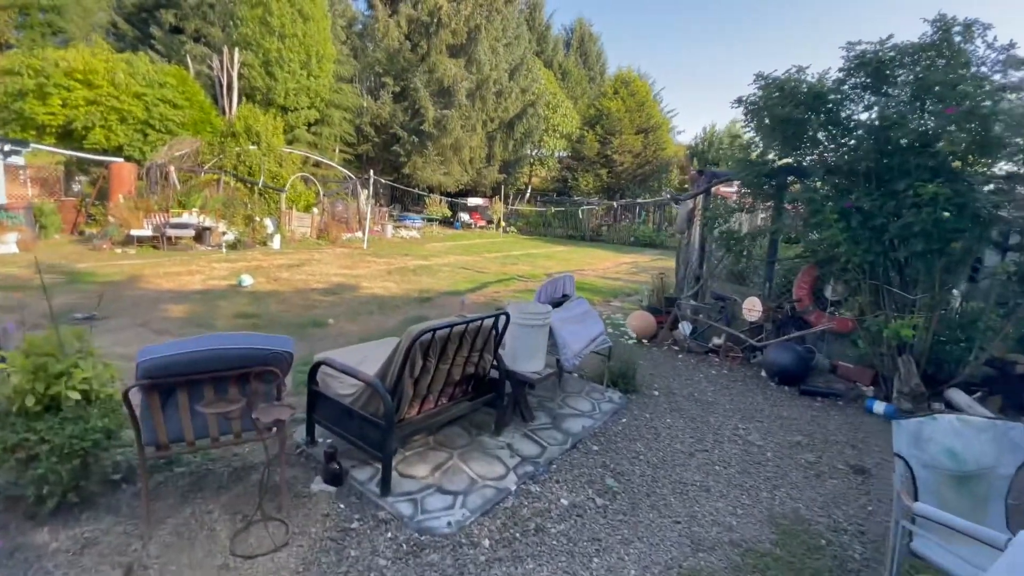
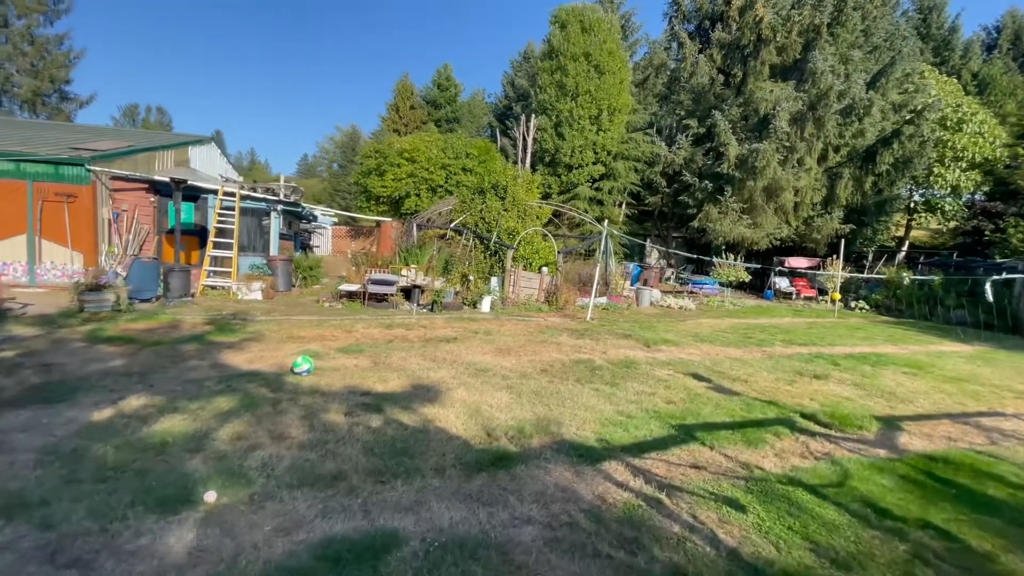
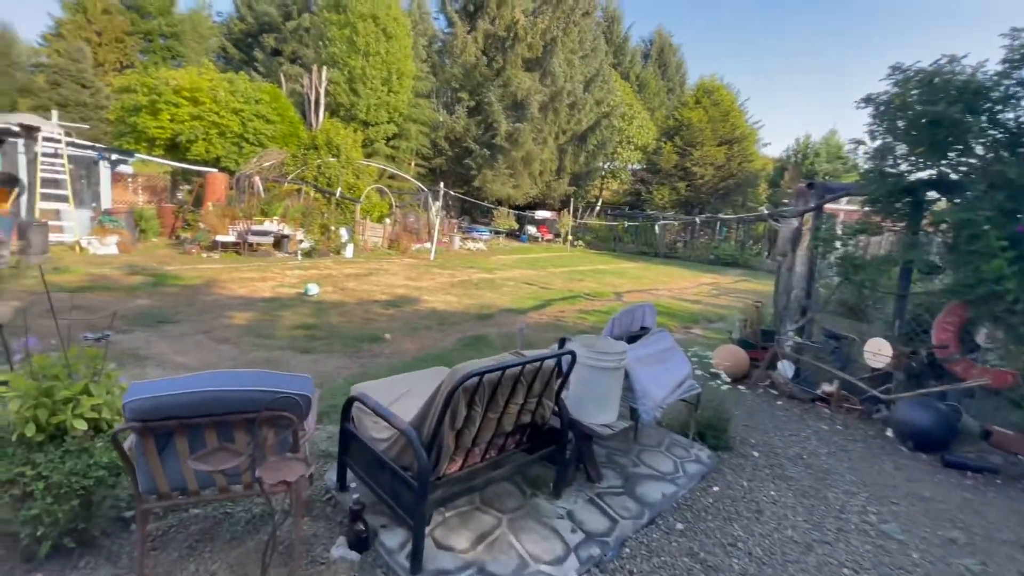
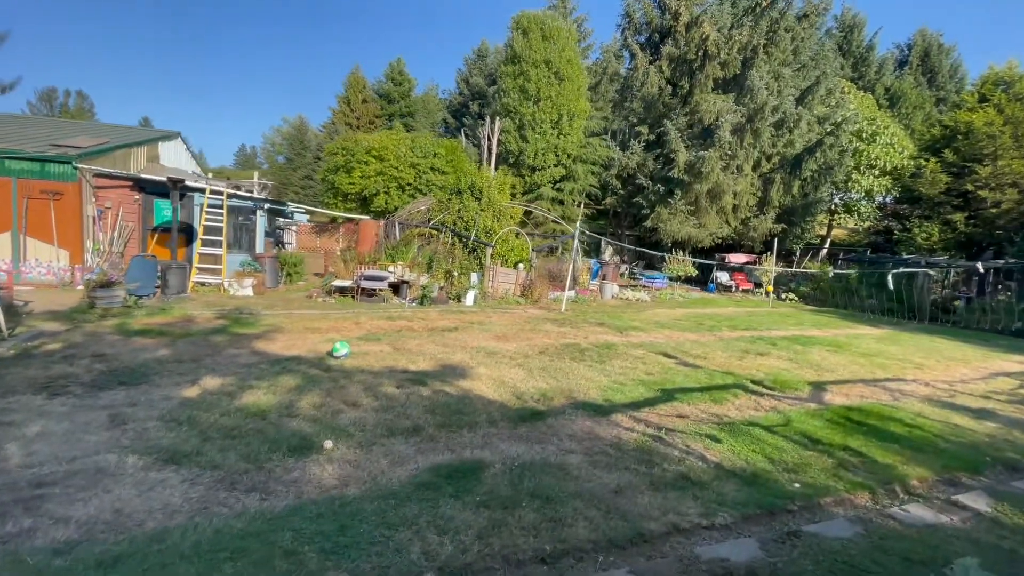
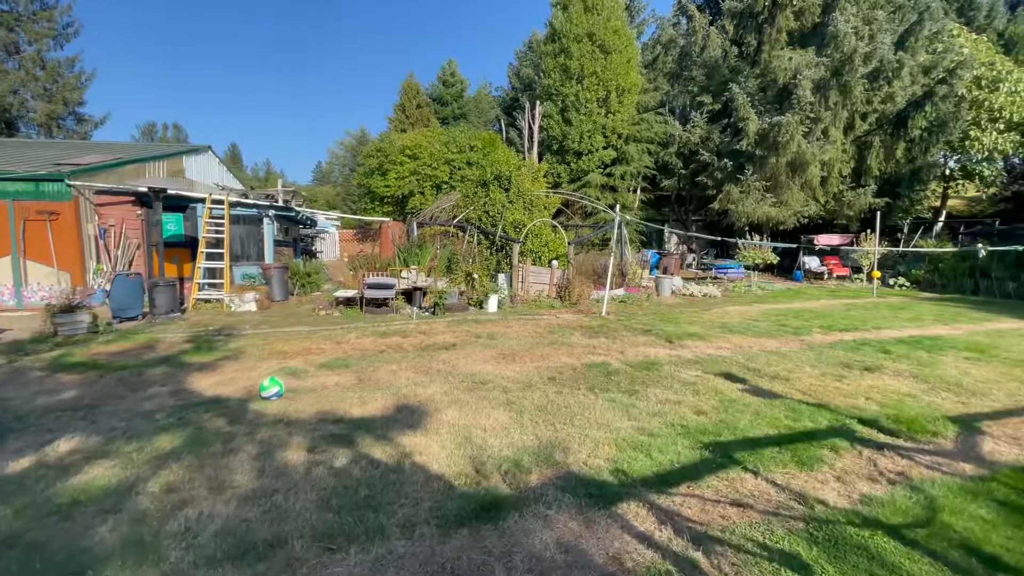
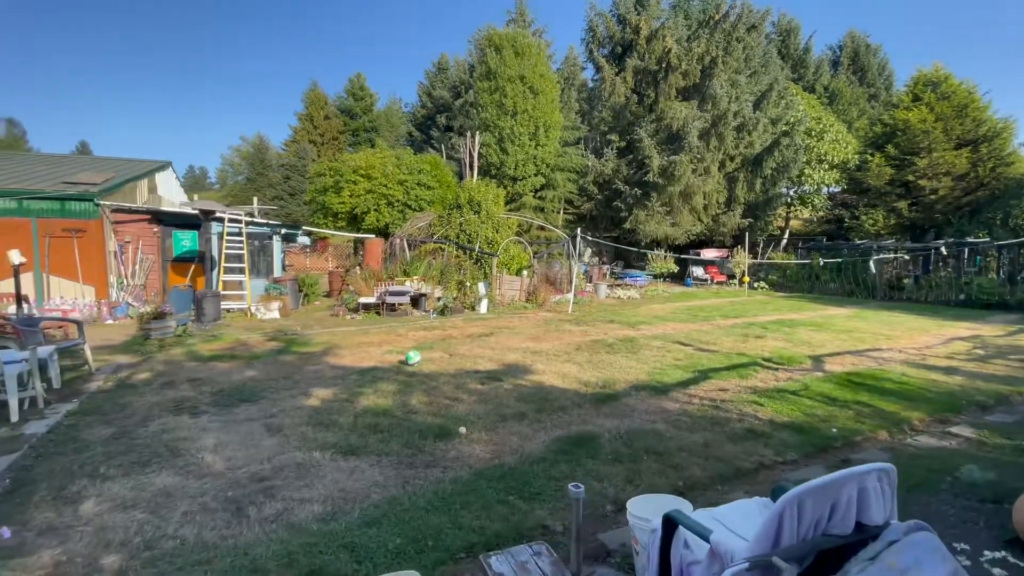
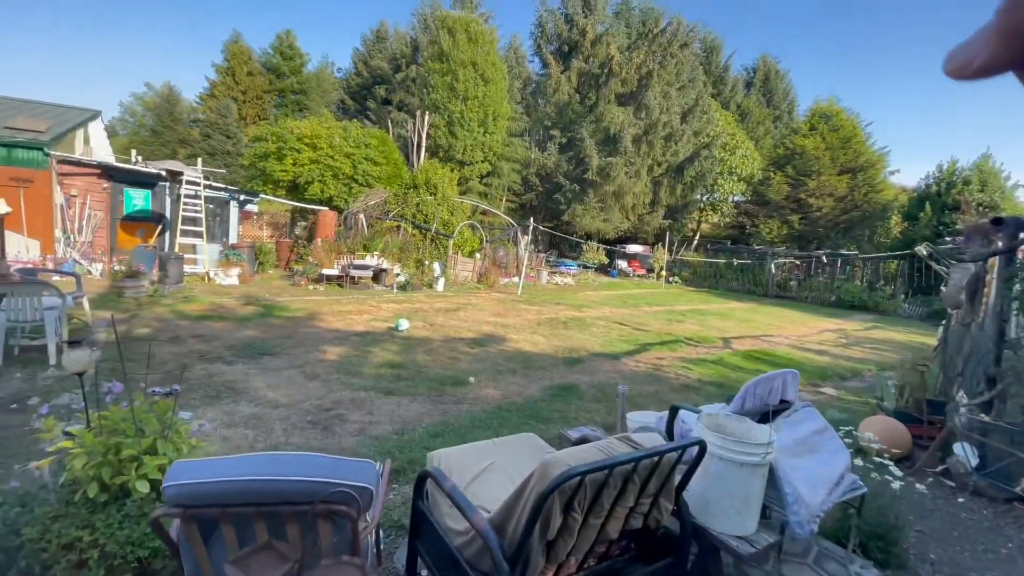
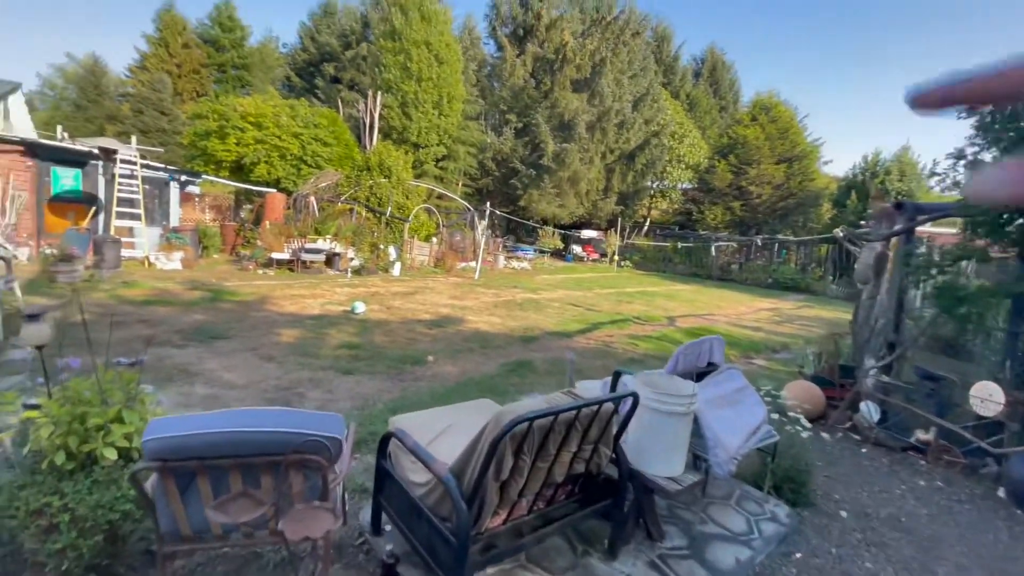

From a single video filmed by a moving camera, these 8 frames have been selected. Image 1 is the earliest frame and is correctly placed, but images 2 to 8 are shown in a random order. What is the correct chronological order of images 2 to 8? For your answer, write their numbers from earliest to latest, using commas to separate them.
3, 8, 7, 6, 4, 2, 5
